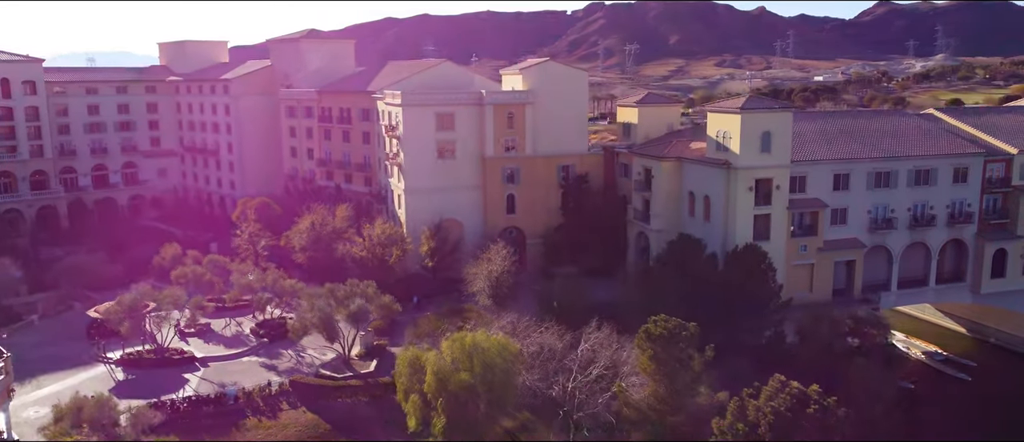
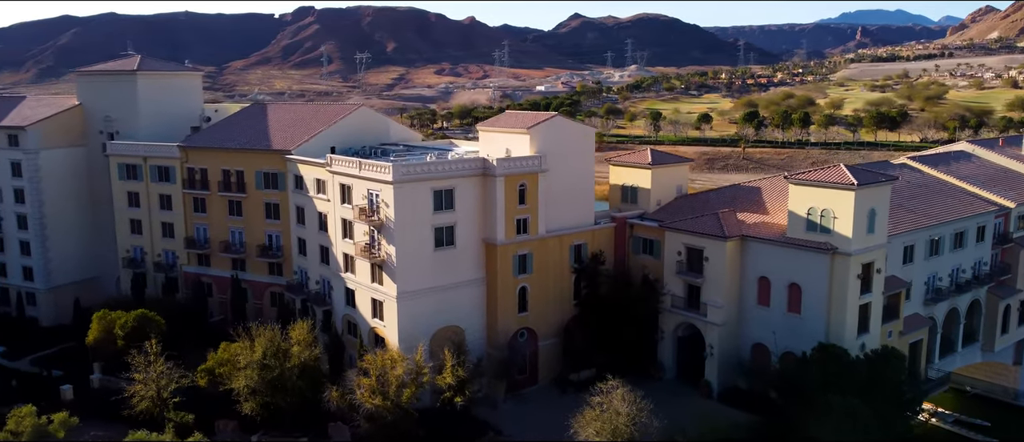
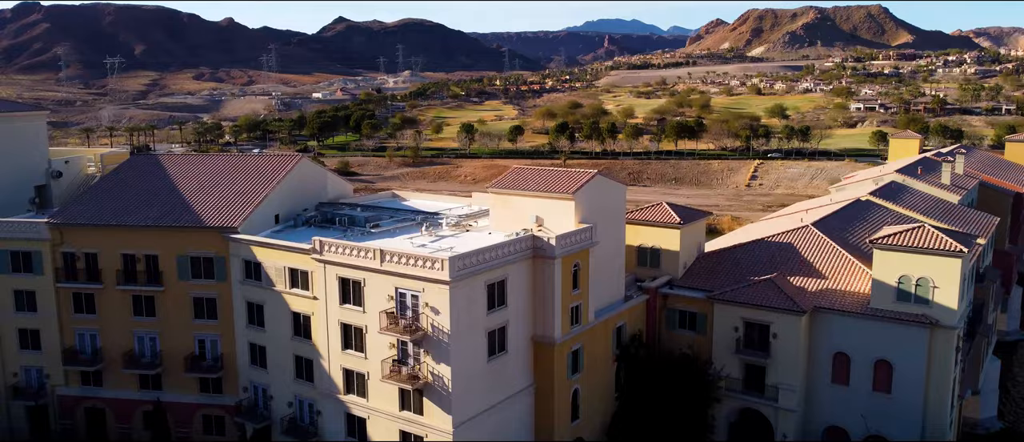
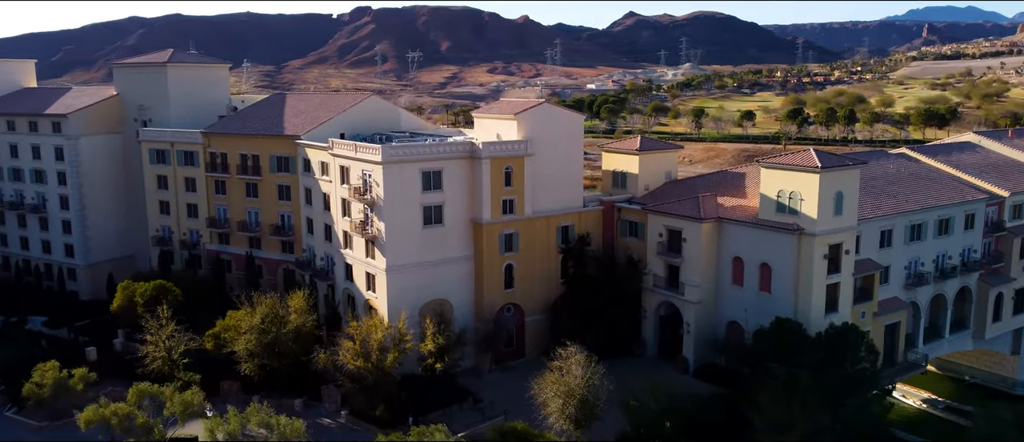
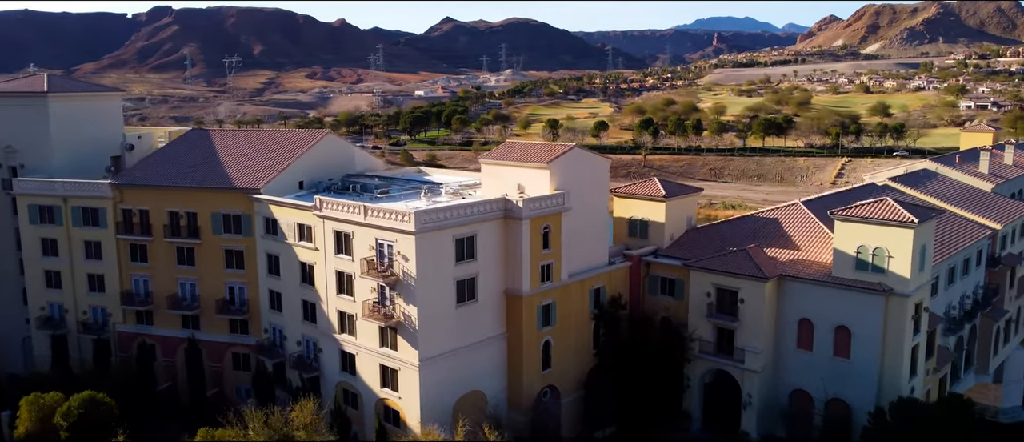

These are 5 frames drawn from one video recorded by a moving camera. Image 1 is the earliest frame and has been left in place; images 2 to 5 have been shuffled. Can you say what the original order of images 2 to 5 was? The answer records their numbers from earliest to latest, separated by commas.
4, 2, 5, 3
